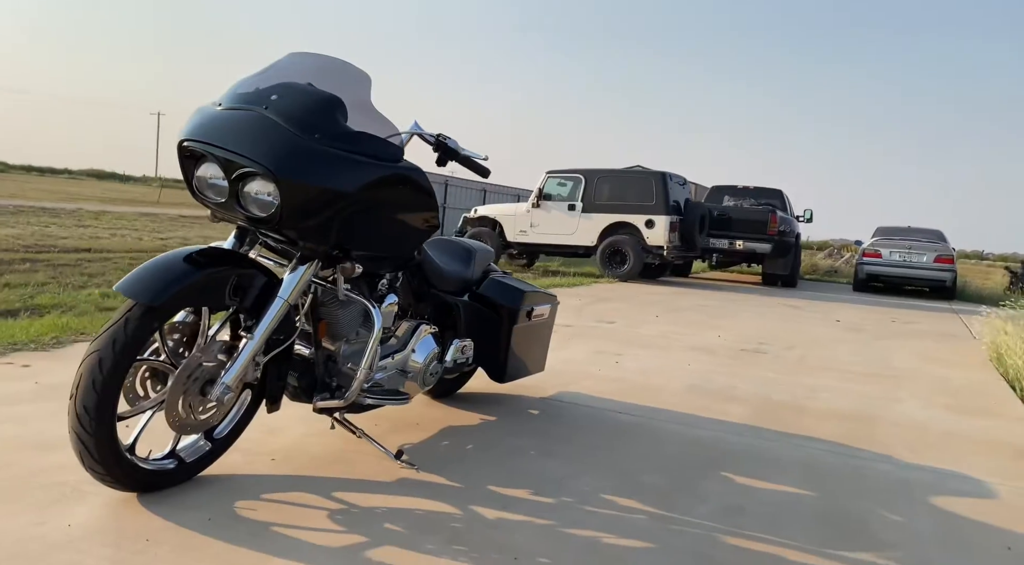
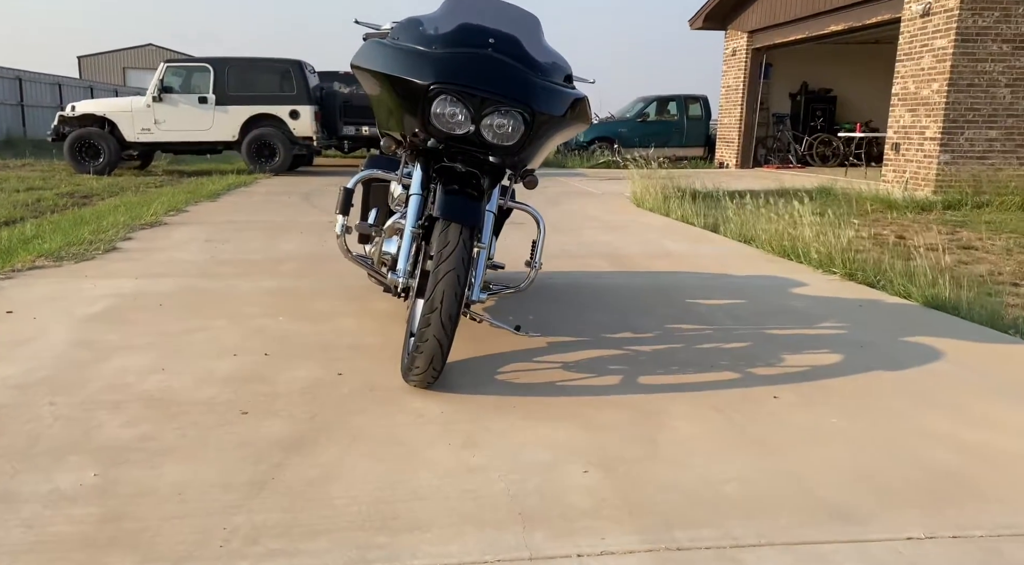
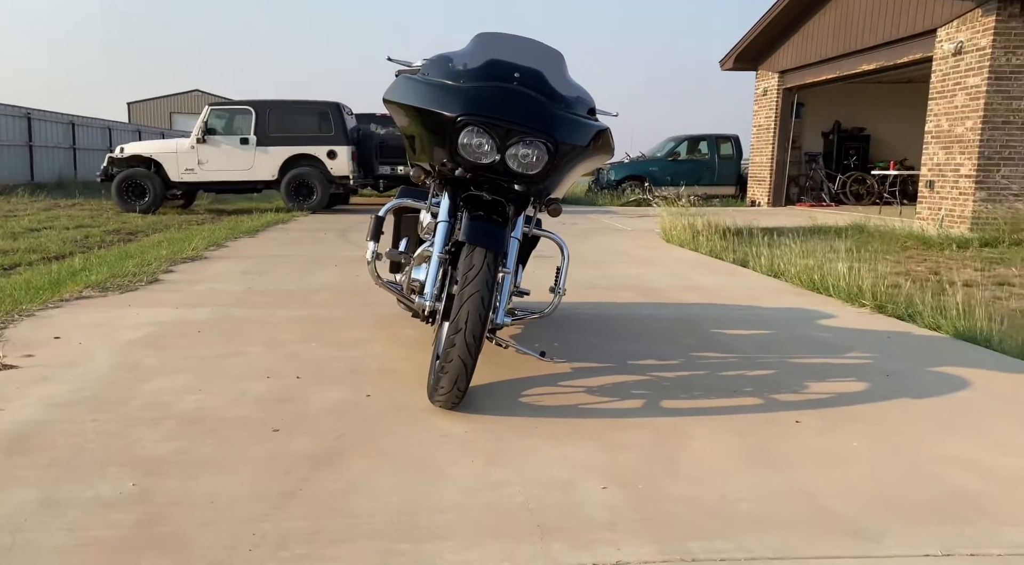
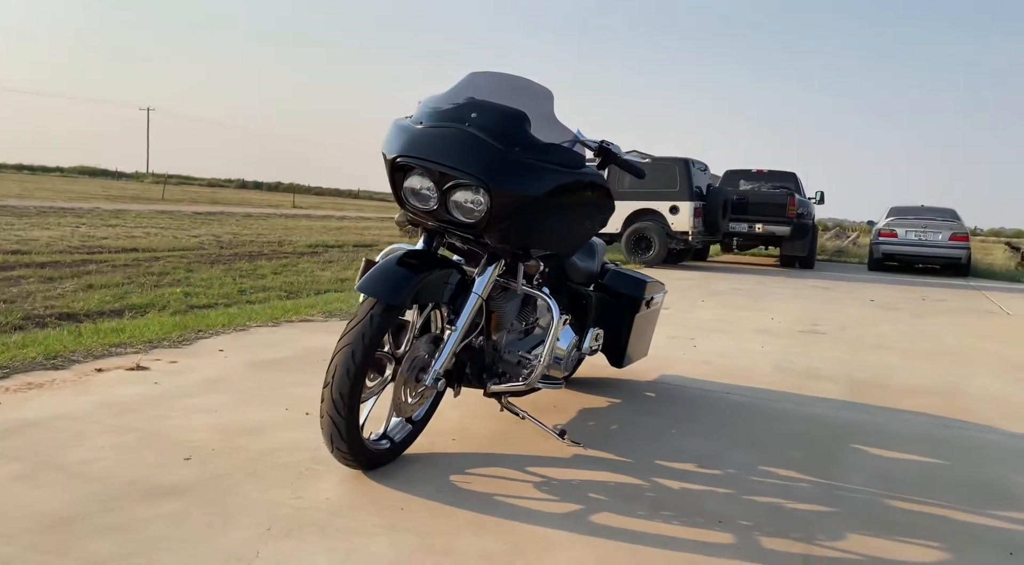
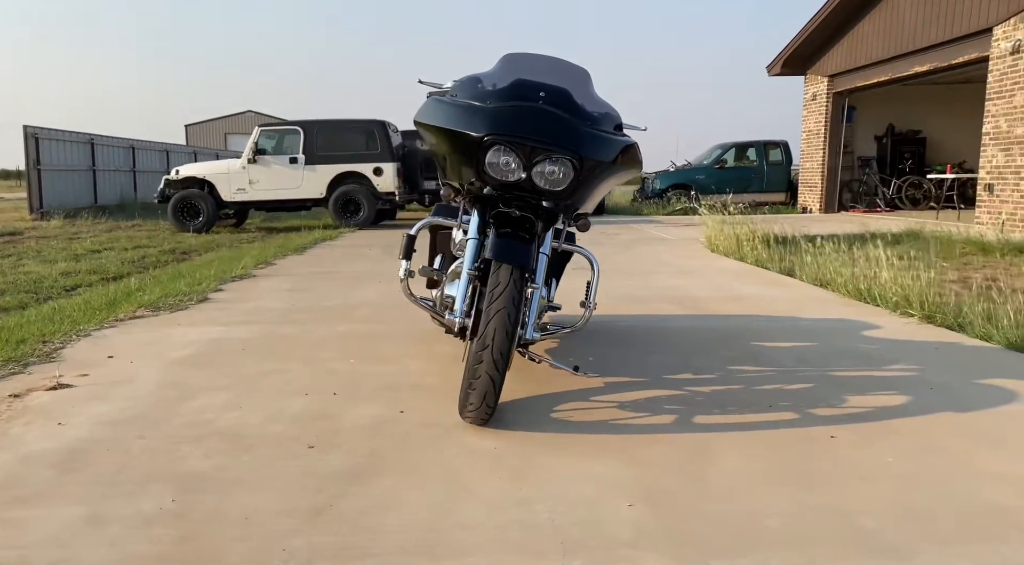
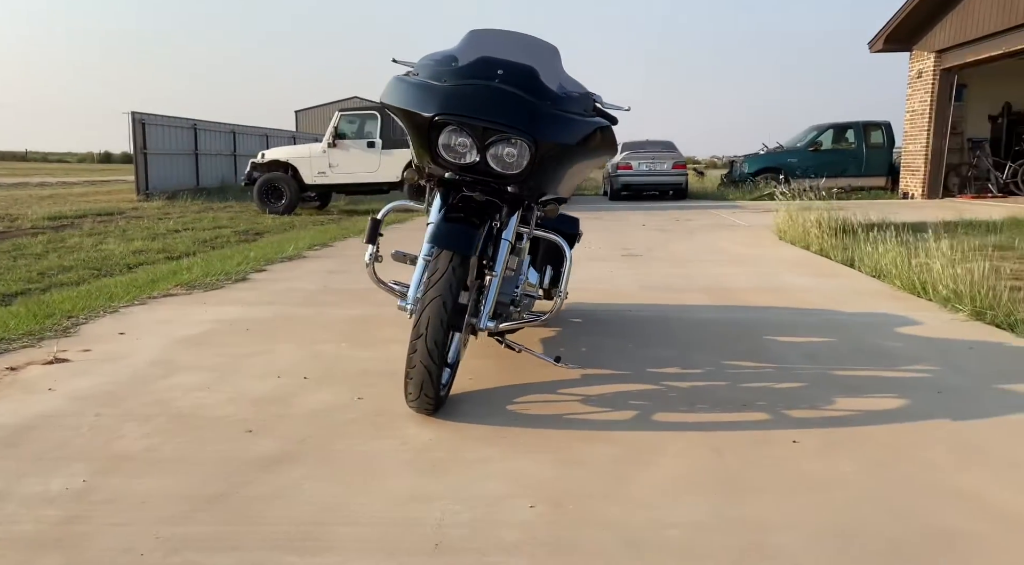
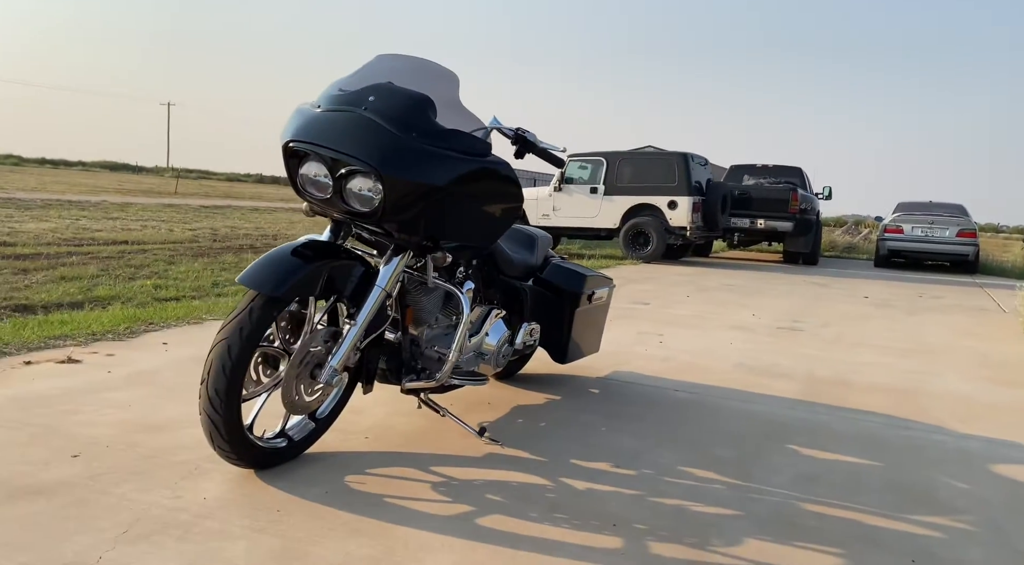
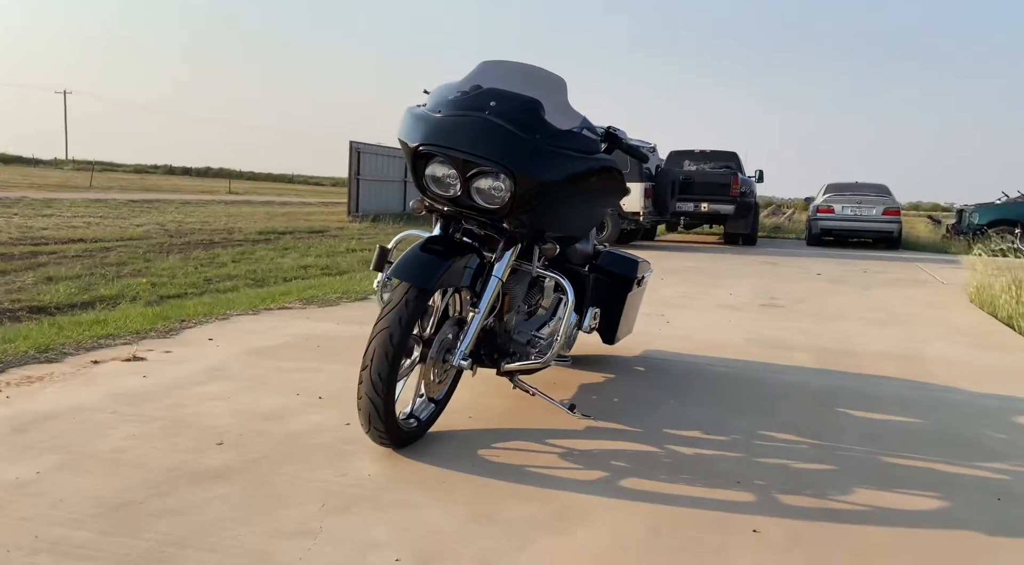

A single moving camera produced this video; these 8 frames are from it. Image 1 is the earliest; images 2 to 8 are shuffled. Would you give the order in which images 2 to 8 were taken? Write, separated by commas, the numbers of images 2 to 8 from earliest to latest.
7, 4, 8, 6, 5, 3, 2
